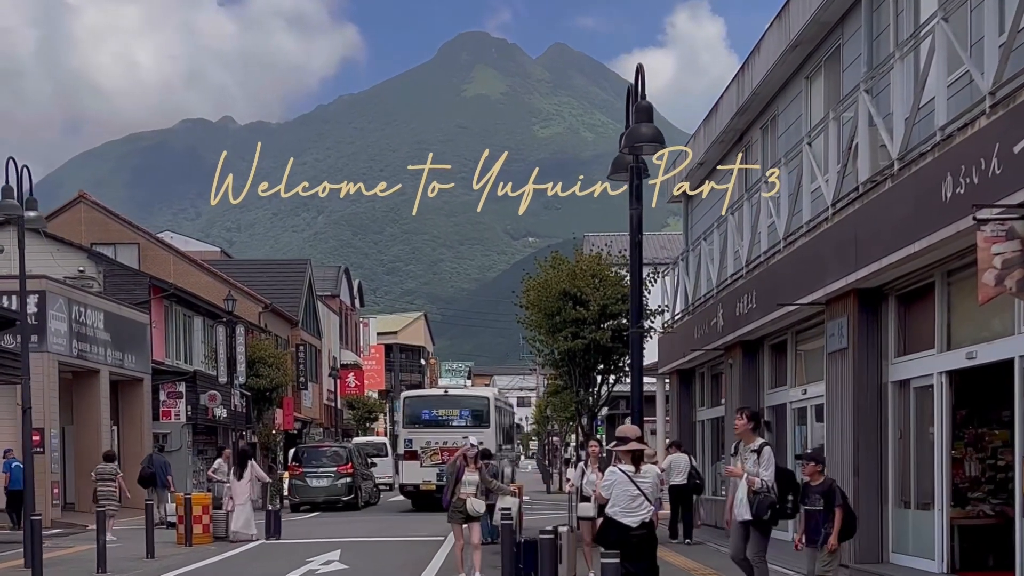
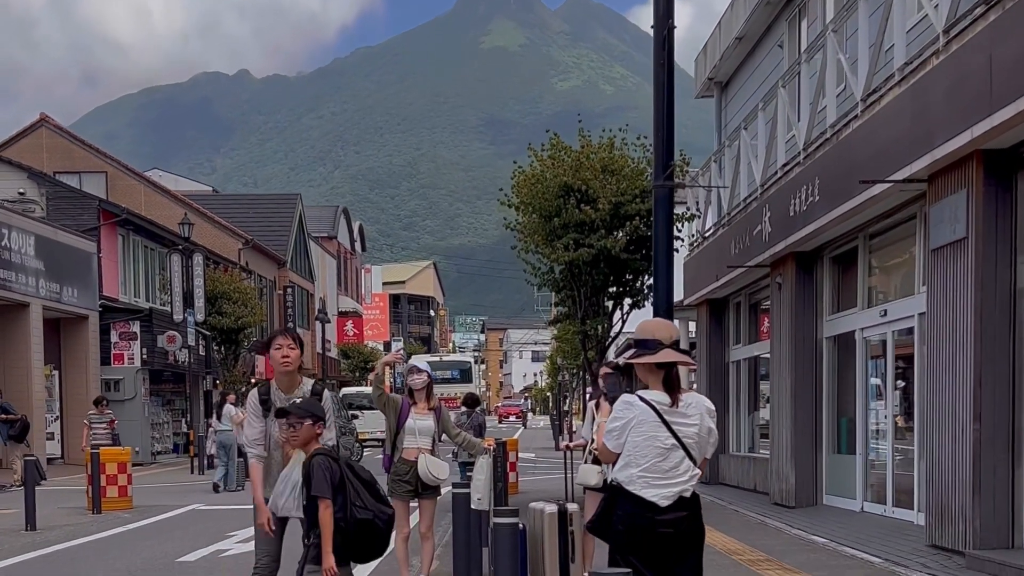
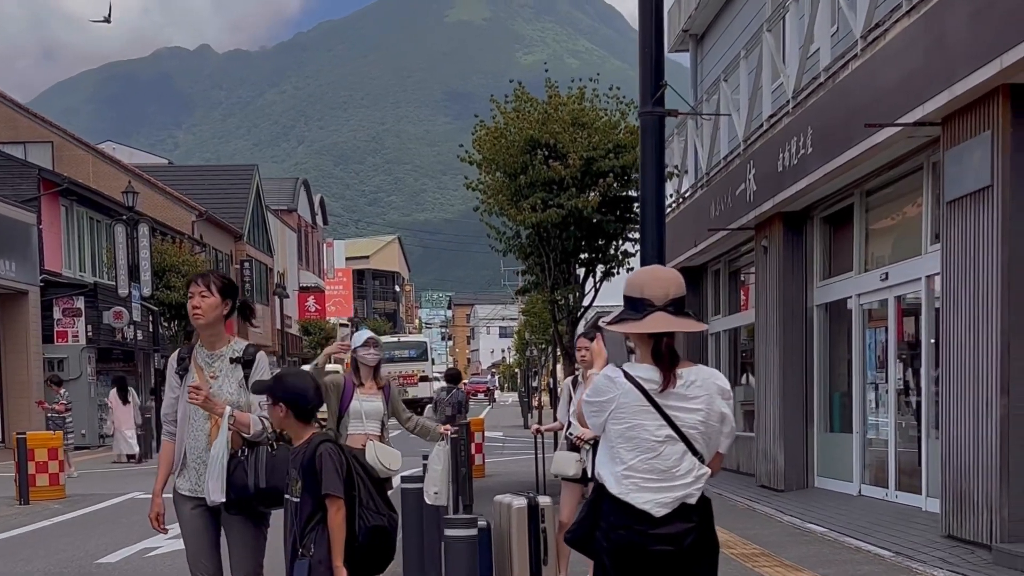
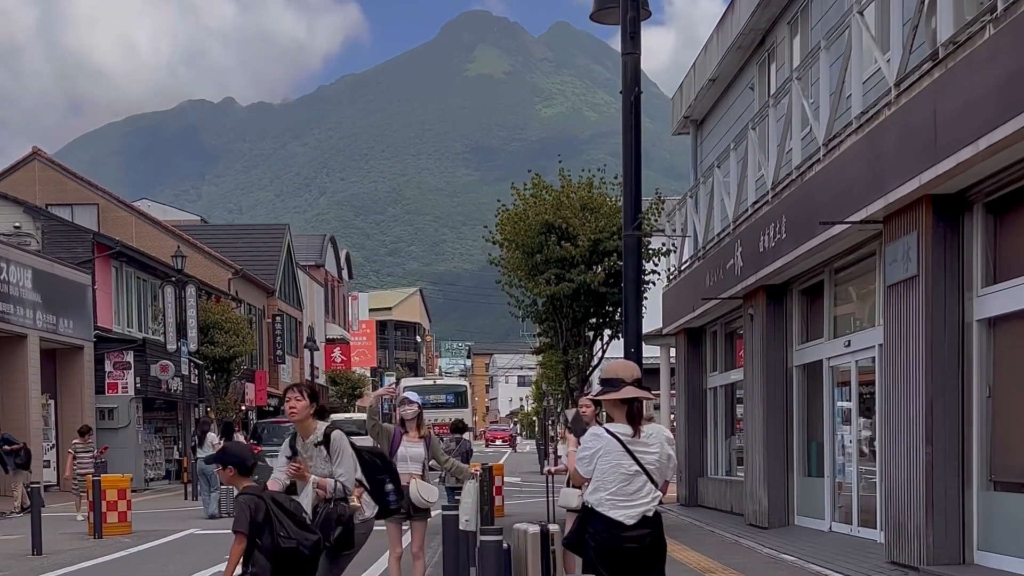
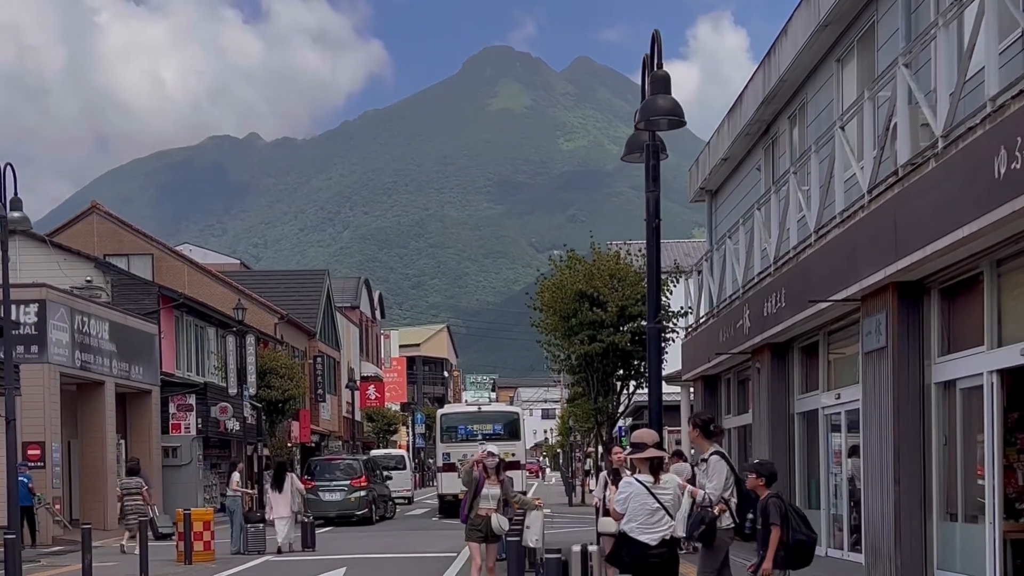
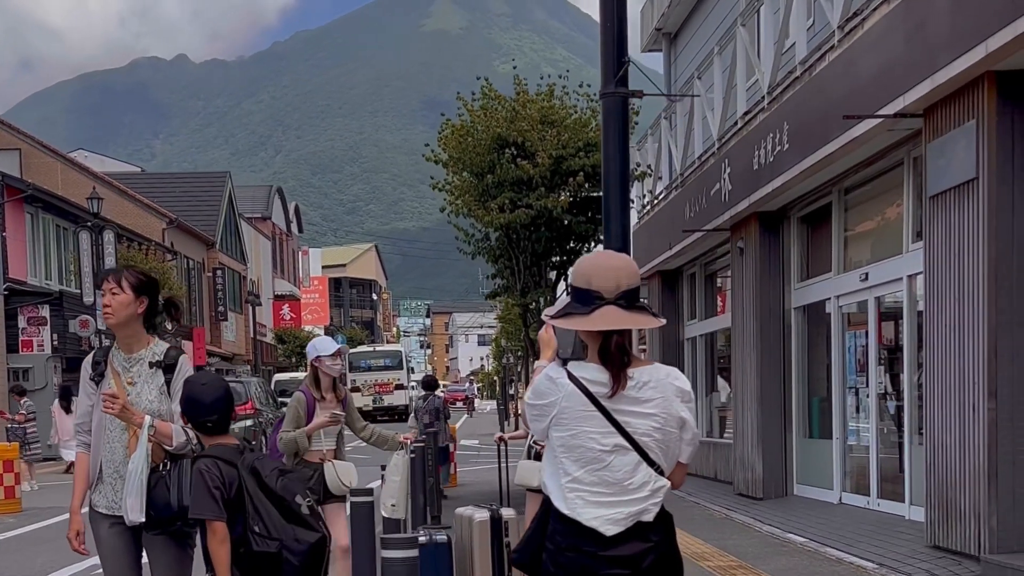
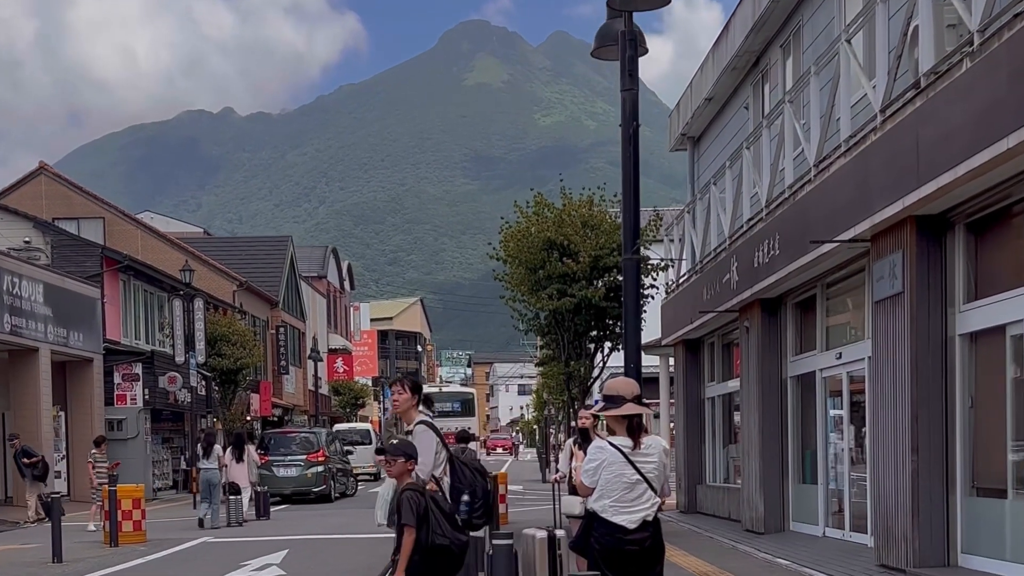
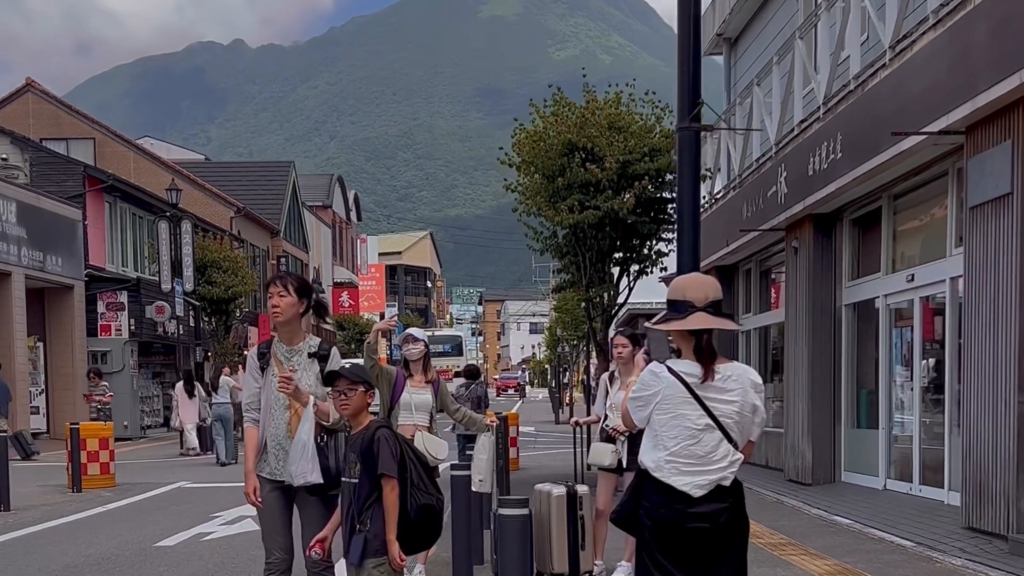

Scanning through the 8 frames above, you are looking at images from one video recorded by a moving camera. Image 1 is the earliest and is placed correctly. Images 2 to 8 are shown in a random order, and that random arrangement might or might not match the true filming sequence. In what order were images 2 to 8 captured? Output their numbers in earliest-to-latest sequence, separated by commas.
5, 7, 4, 2, 8, 3, 6
